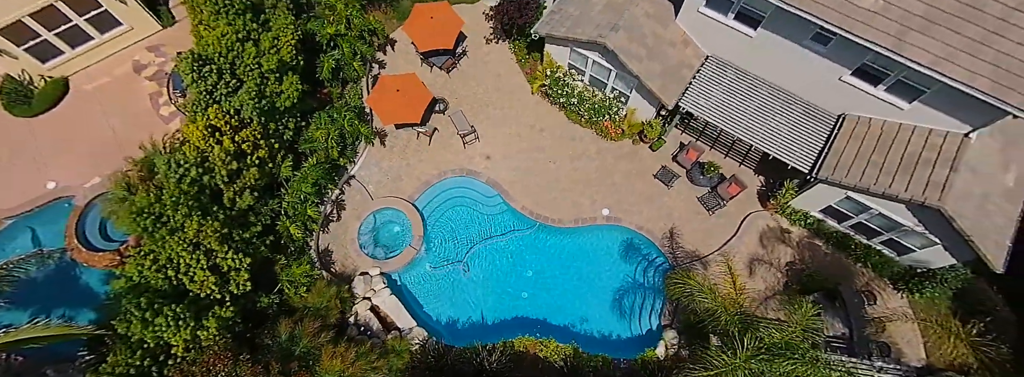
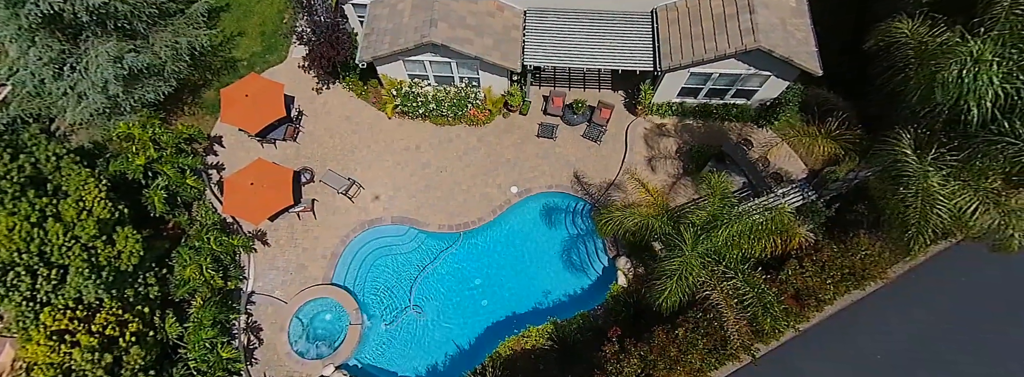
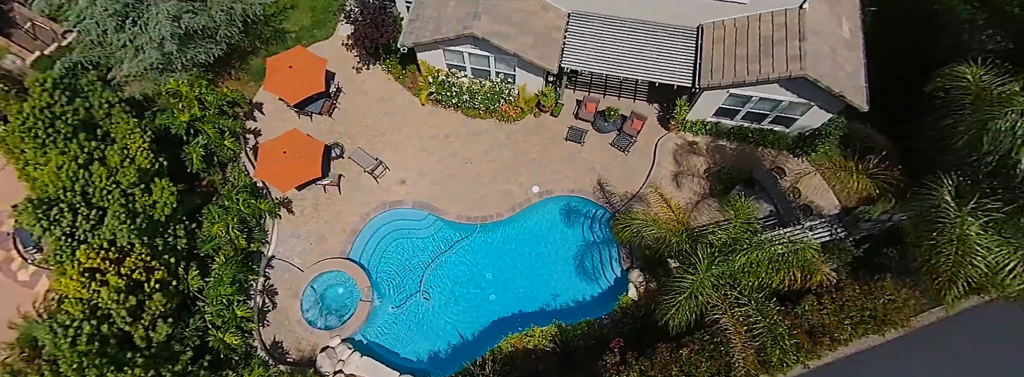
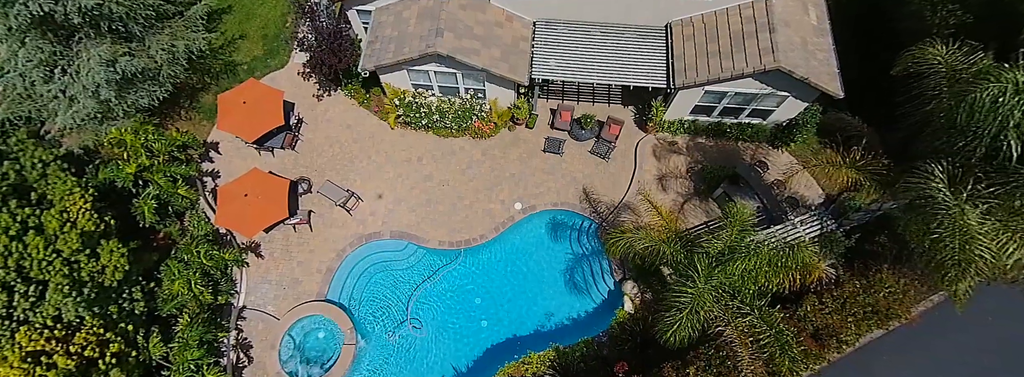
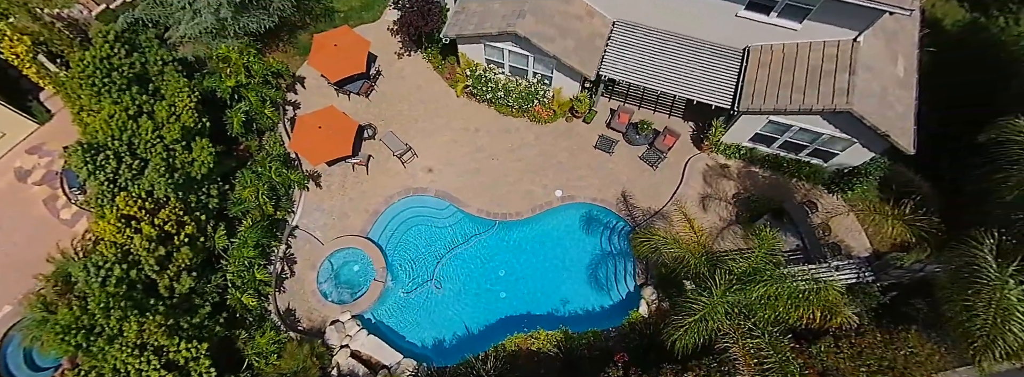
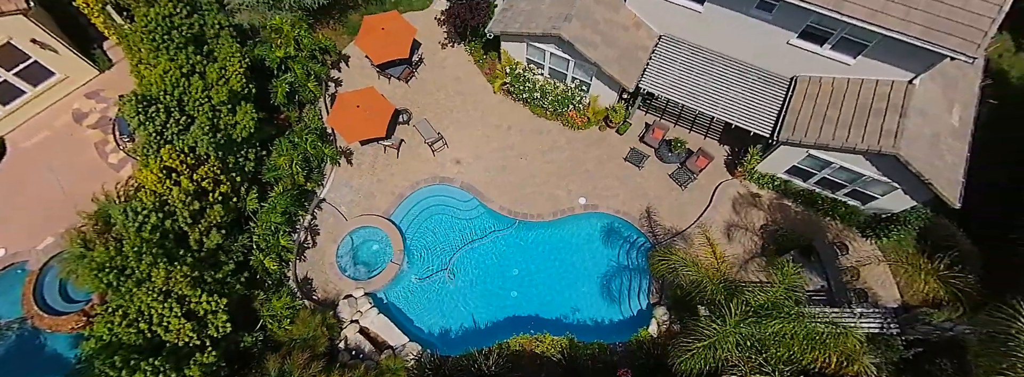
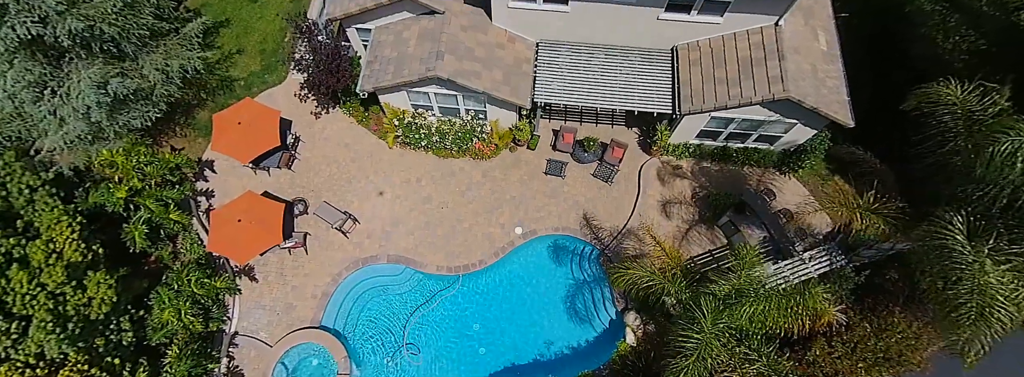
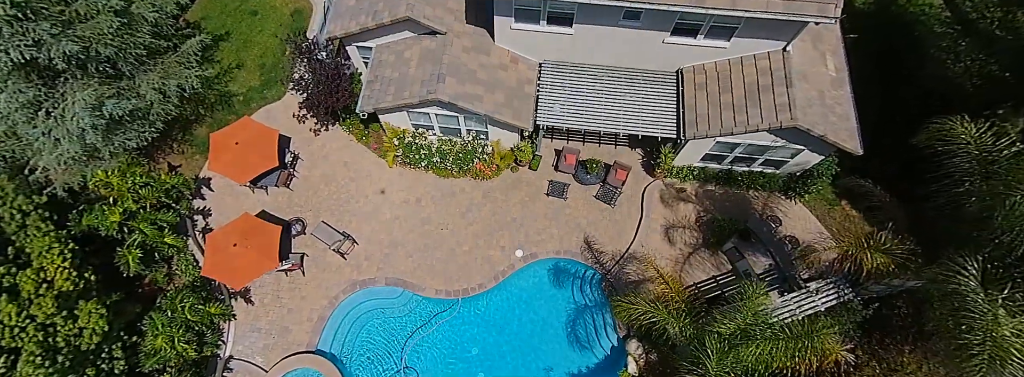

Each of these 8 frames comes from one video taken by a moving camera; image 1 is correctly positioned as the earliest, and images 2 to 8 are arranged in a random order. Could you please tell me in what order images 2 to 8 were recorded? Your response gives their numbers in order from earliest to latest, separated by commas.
6, 5, 3, 2, 4, 7, 8
